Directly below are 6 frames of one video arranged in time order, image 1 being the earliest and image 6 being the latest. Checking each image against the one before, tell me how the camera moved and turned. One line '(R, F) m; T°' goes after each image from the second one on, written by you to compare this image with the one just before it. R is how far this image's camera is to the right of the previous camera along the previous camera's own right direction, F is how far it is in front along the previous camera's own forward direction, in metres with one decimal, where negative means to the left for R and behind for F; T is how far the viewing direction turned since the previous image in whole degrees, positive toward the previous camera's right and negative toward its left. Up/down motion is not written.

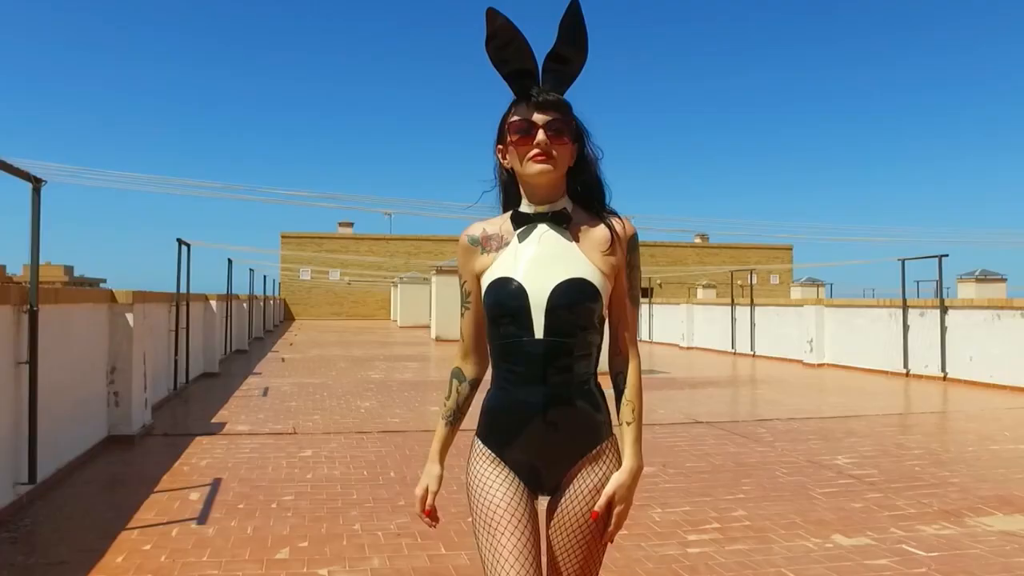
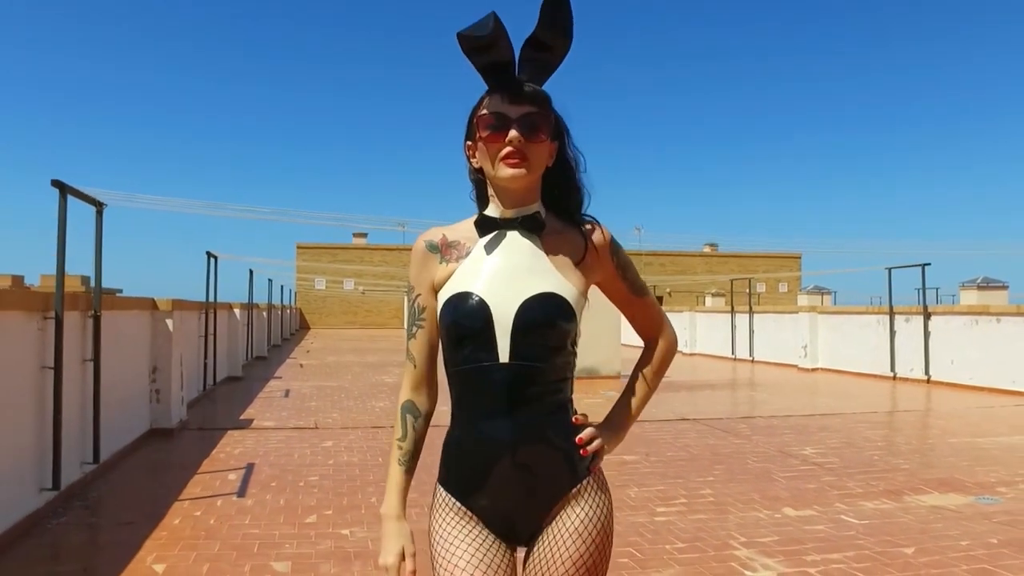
(+0.2, -0.9) m; -1°
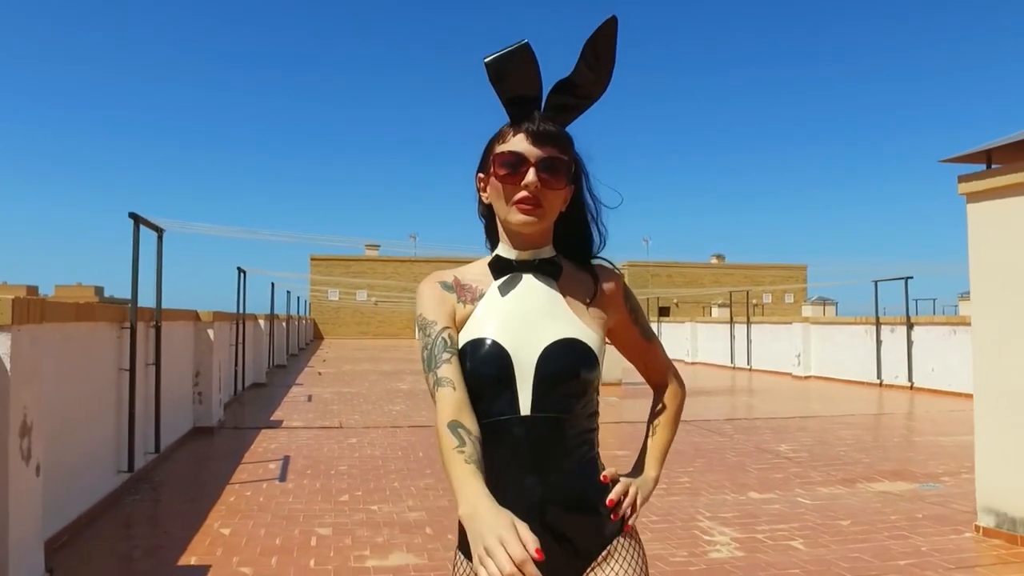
(+0.1, -1.0) m; -1°
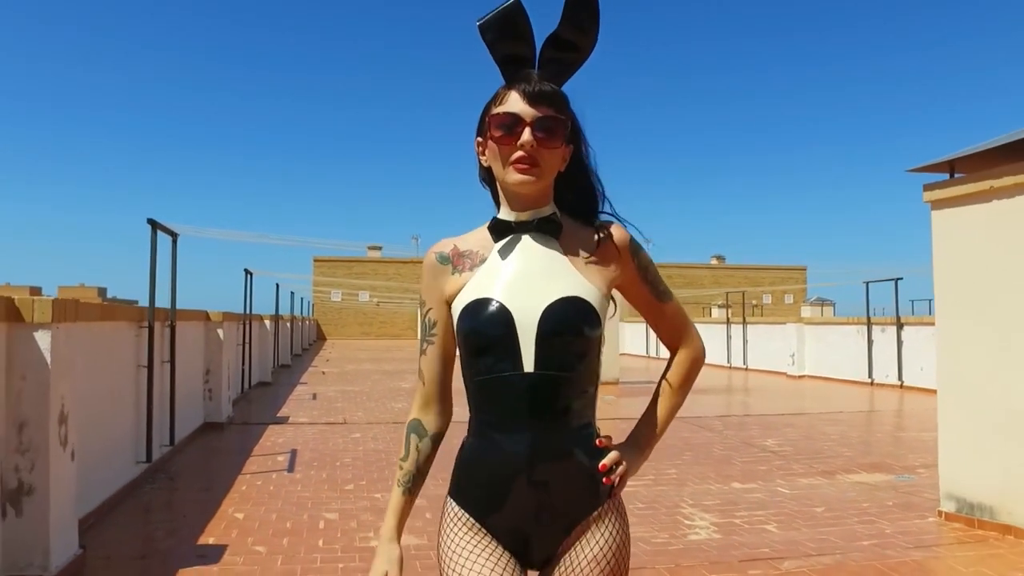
(+0.1, -0.4) m; 0°
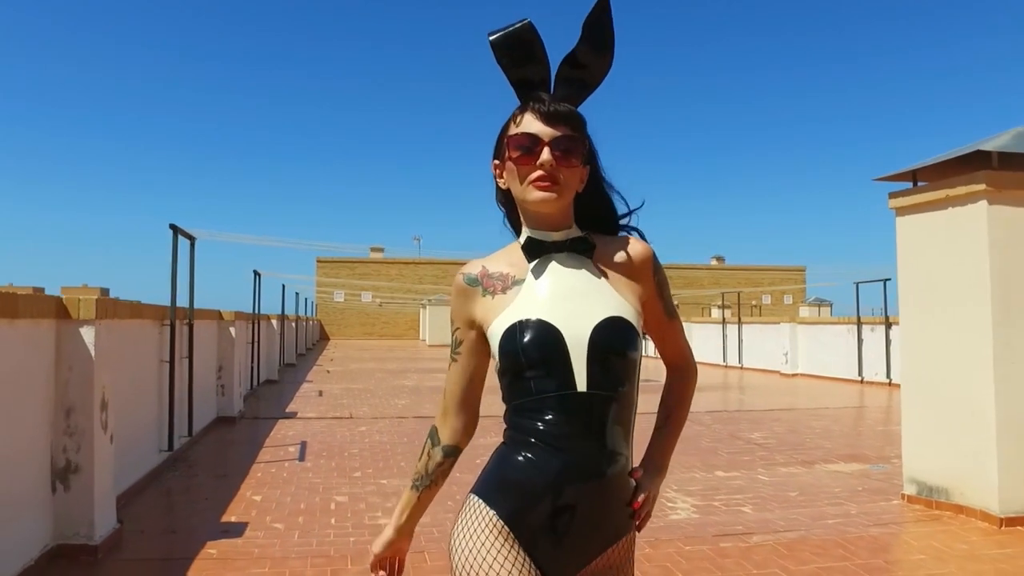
(0.0, -0.5) m; 0°
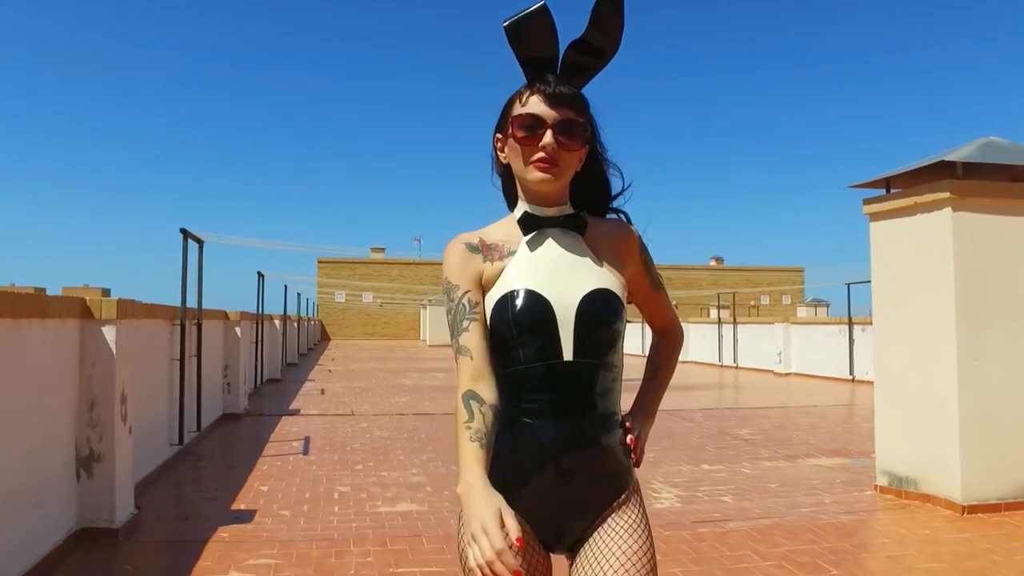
(+0.1, -0.4) m; 0°
